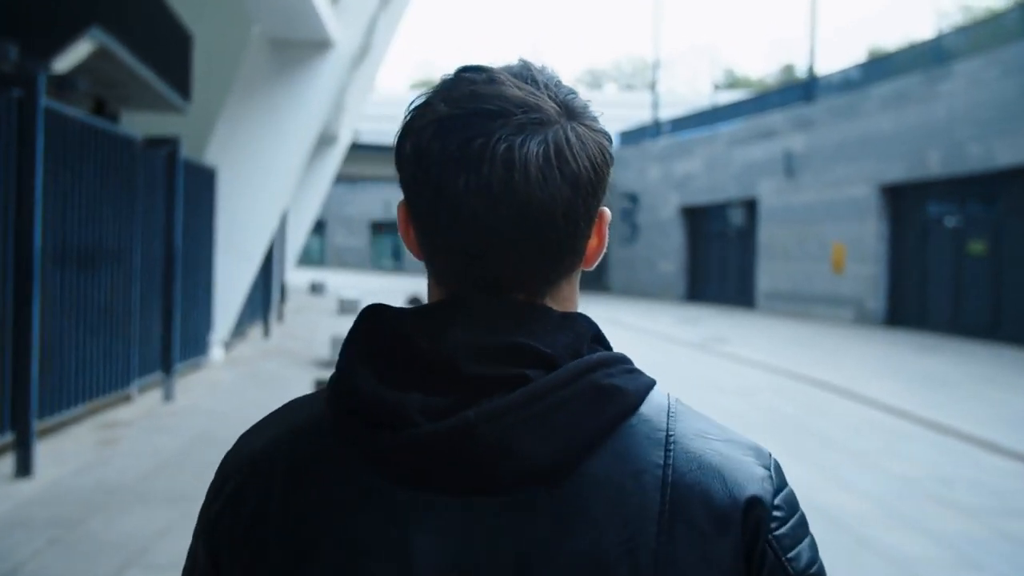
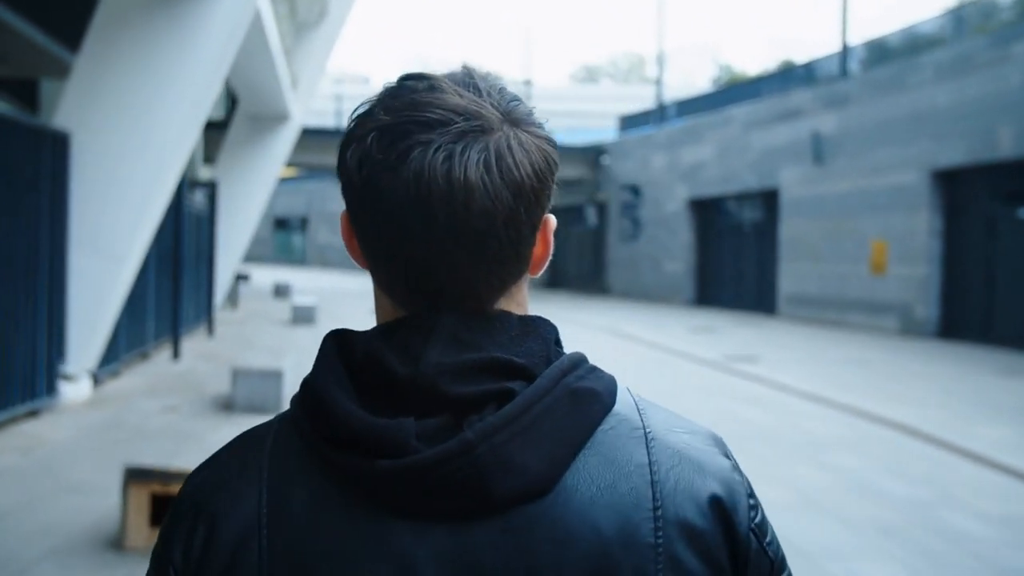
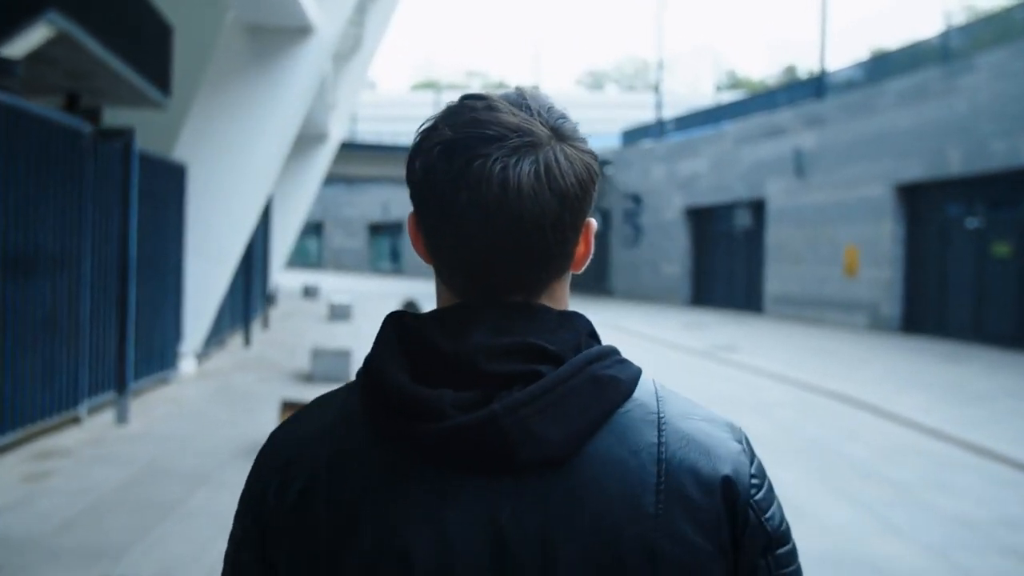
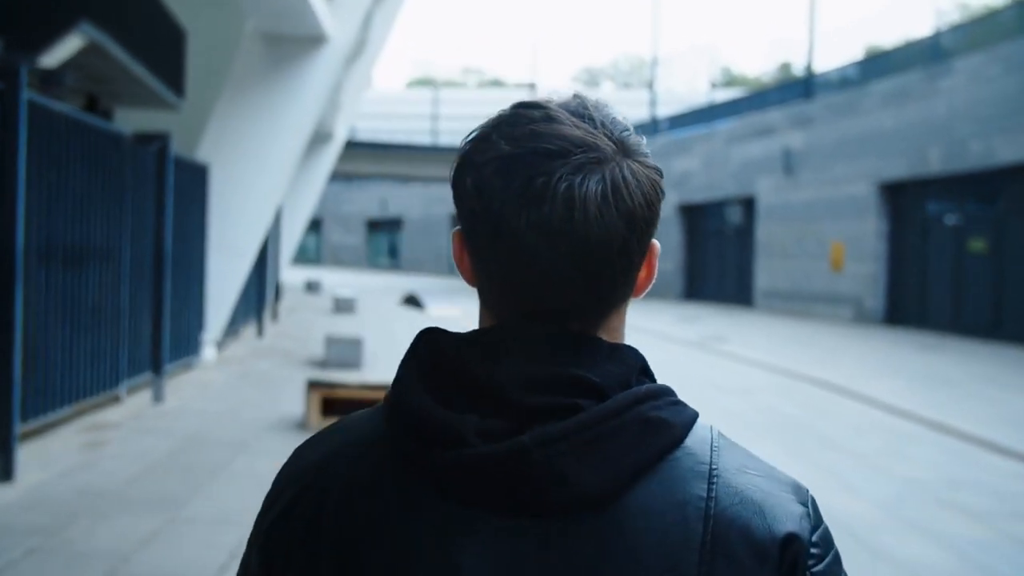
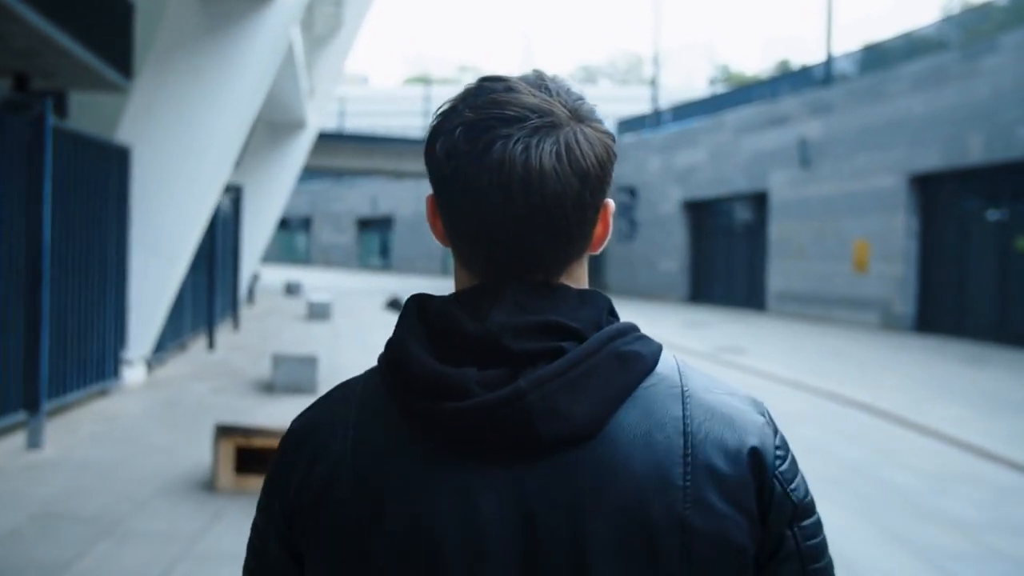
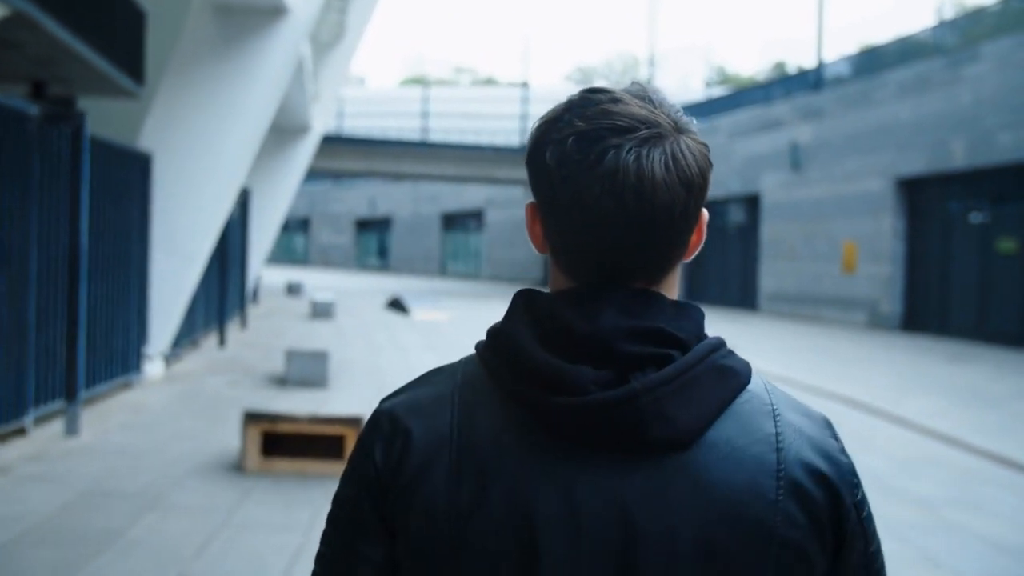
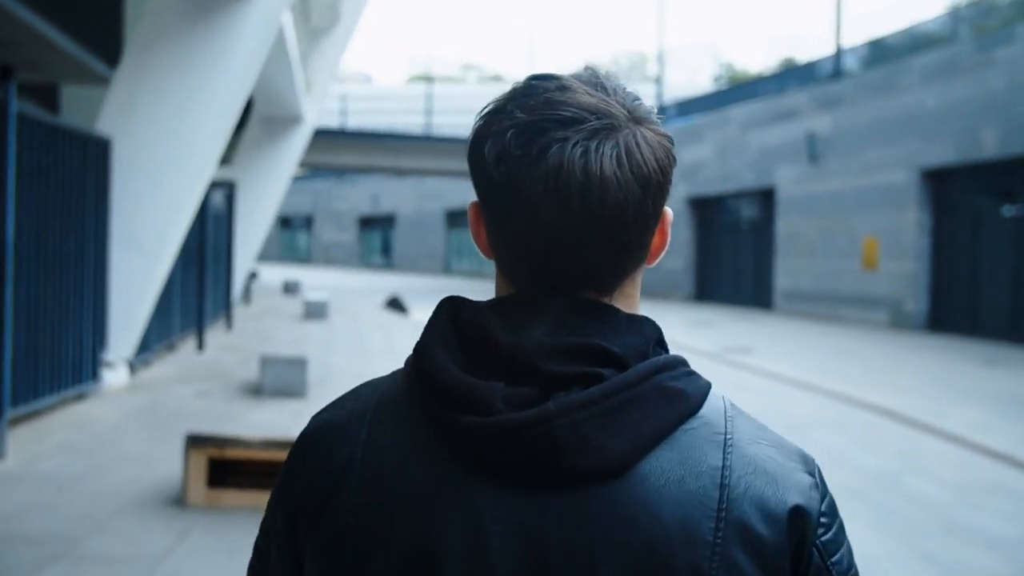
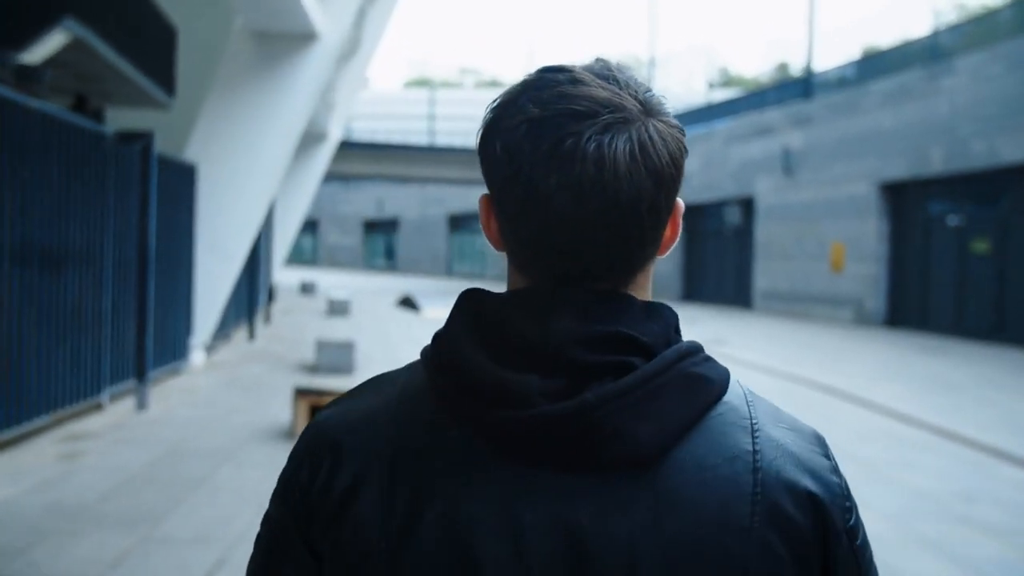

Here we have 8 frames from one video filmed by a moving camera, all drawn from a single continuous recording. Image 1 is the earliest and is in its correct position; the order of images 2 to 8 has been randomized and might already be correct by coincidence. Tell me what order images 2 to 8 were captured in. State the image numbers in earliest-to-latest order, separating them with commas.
4, 8, 3, 6, 5, 7, 2
